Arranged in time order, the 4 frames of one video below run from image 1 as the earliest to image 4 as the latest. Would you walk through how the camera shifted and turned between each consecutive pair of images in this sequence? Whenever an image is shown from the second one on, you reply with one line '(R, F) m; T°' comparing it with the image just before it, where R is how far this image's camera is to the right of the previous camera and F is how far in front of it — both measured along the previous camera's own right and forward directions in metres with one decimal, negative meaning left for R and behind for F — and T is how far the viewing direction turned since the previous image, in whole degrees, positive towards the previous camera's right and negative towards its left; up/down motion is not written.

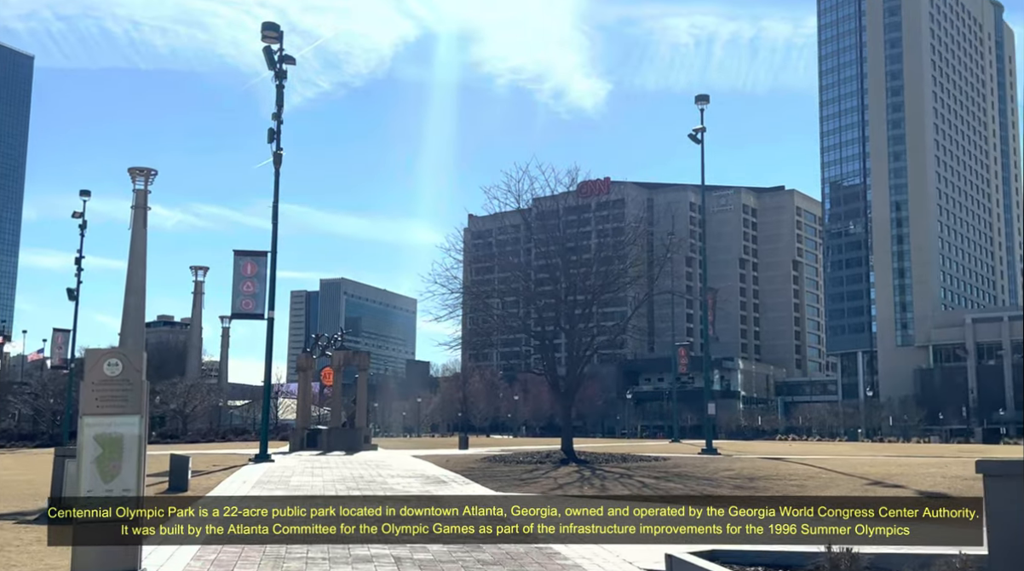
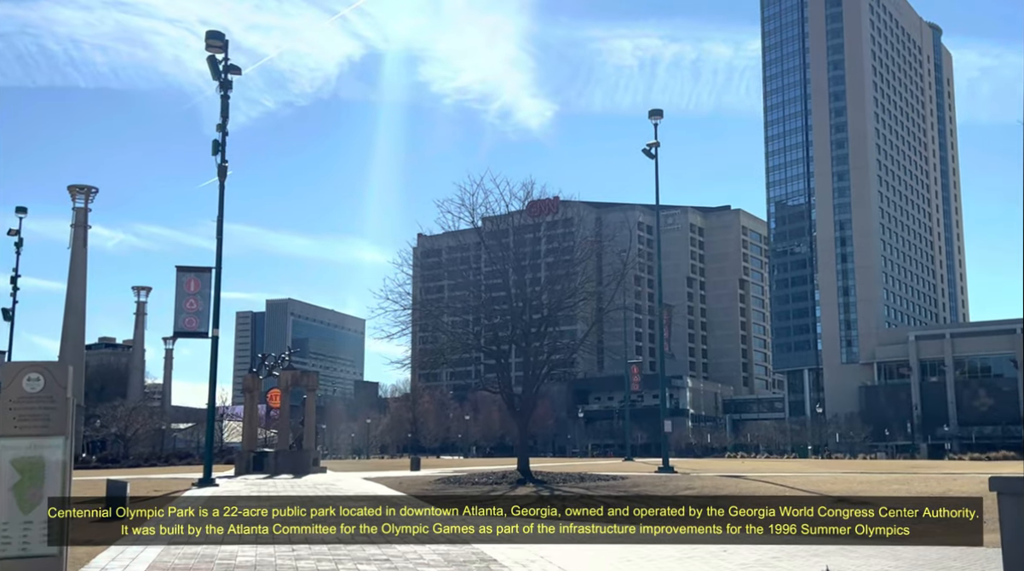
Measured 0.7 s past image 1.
(-0.1, +0.4) m; +3°
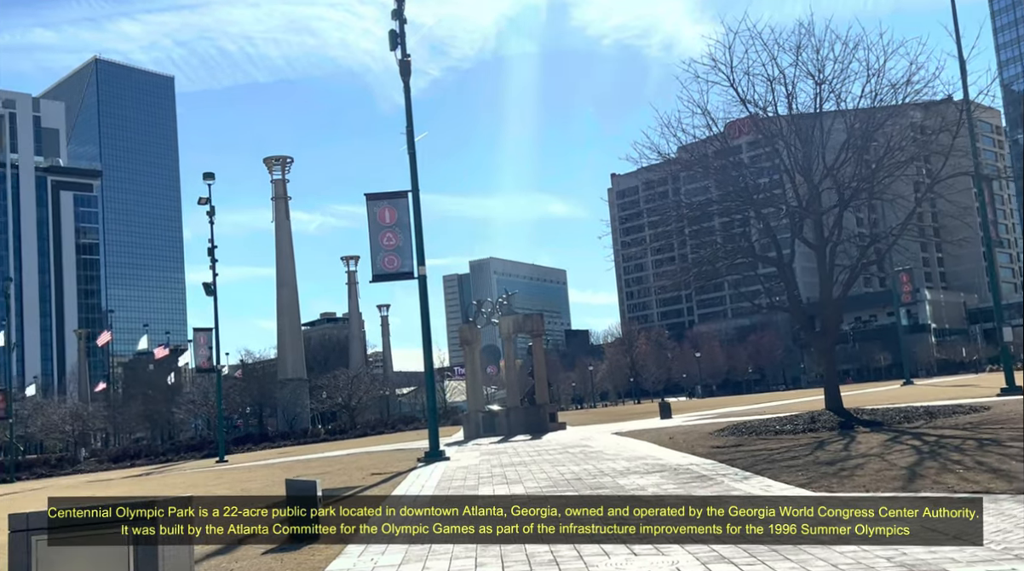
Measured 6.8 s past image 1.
(-1.2, +4.1) m; -11°
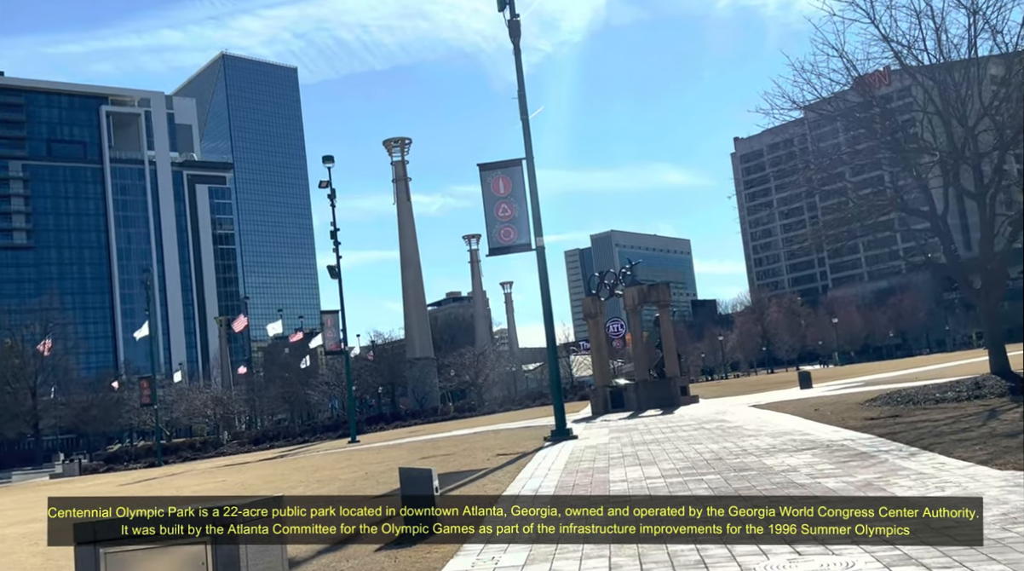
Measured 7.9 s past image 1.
(0.0, +0.7) m; -7°
